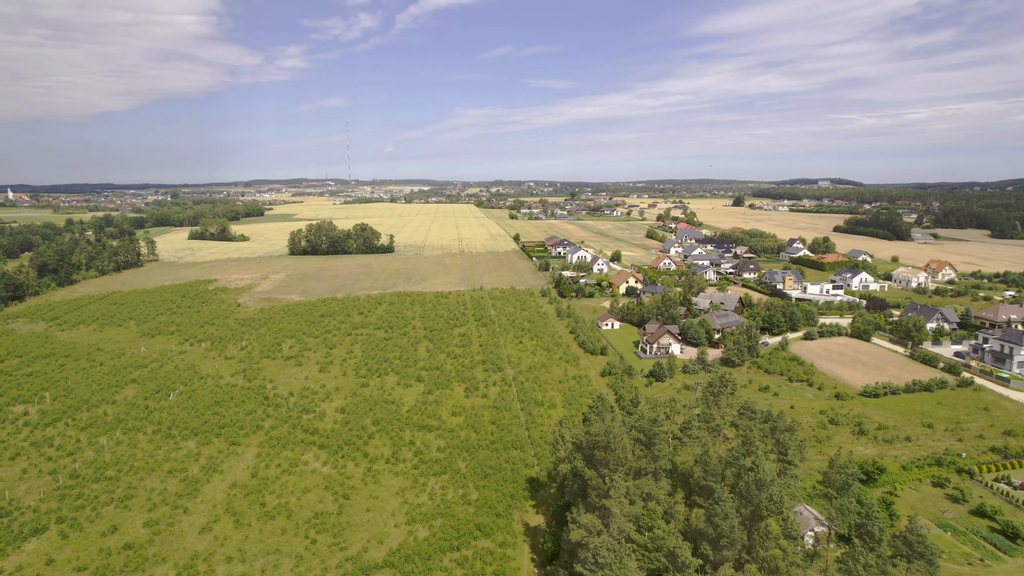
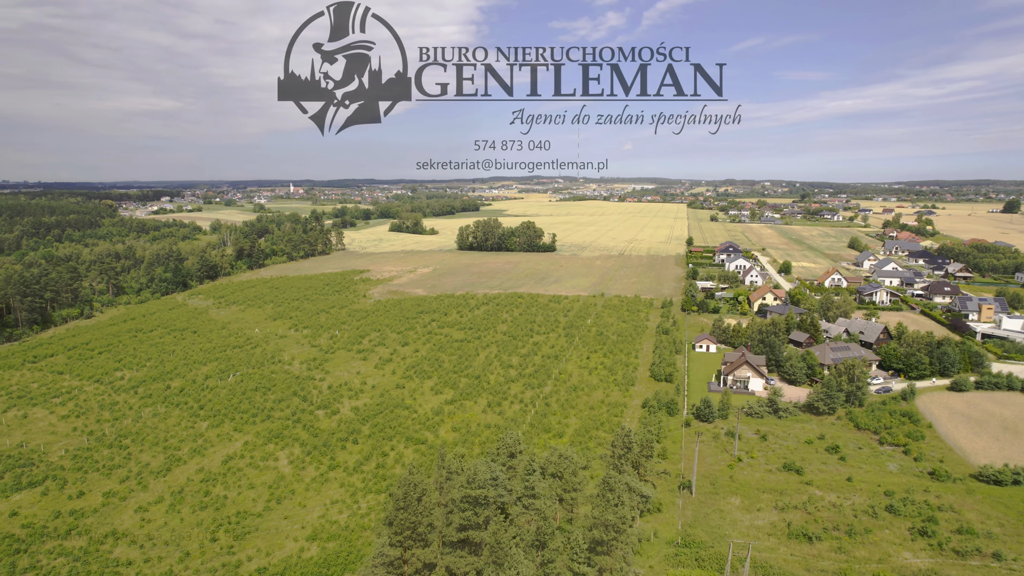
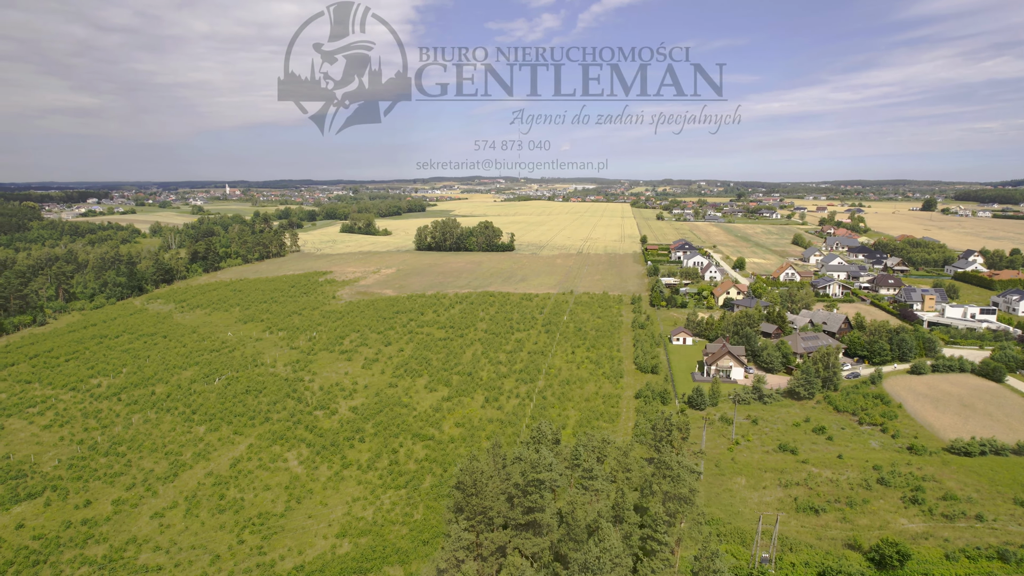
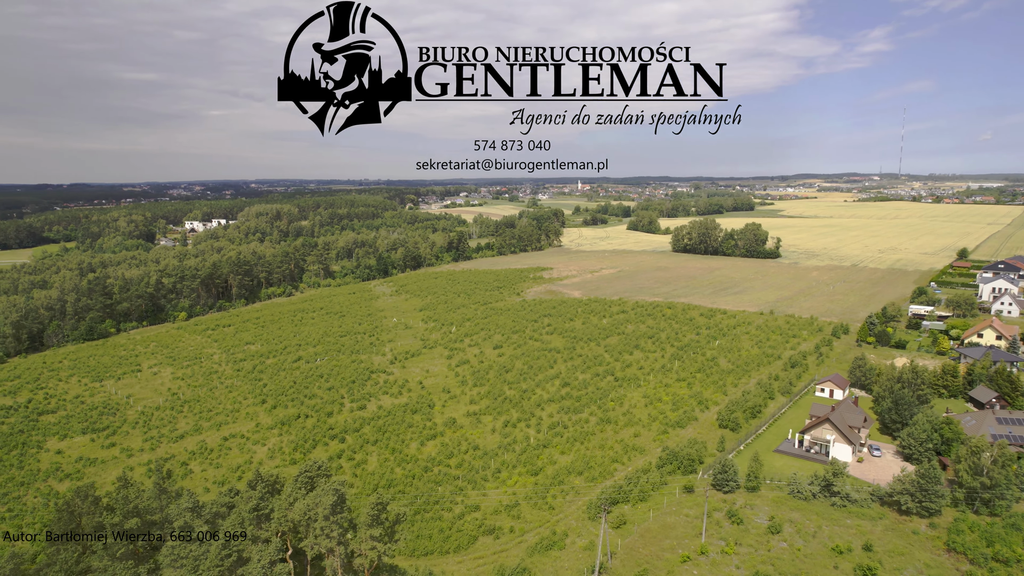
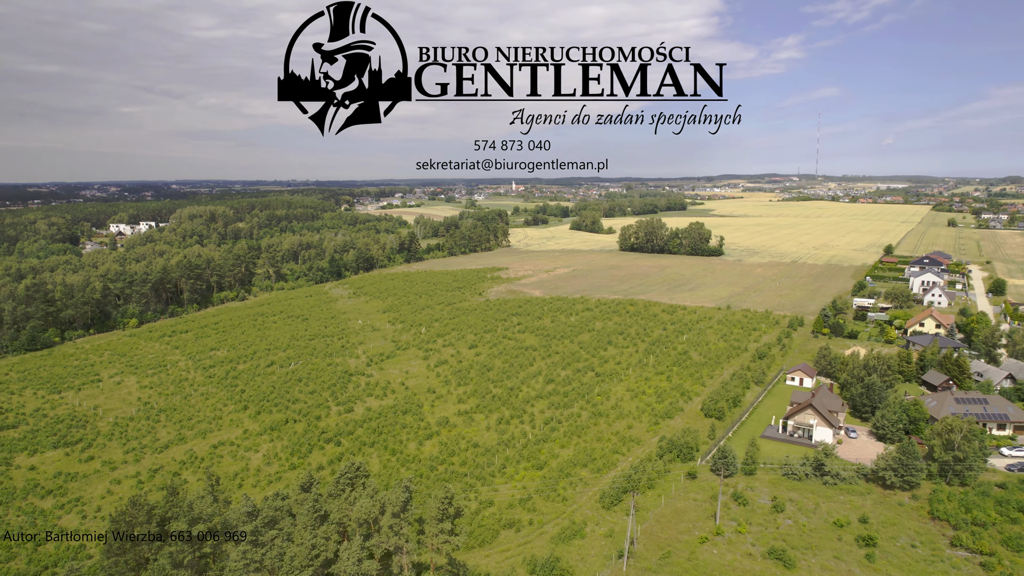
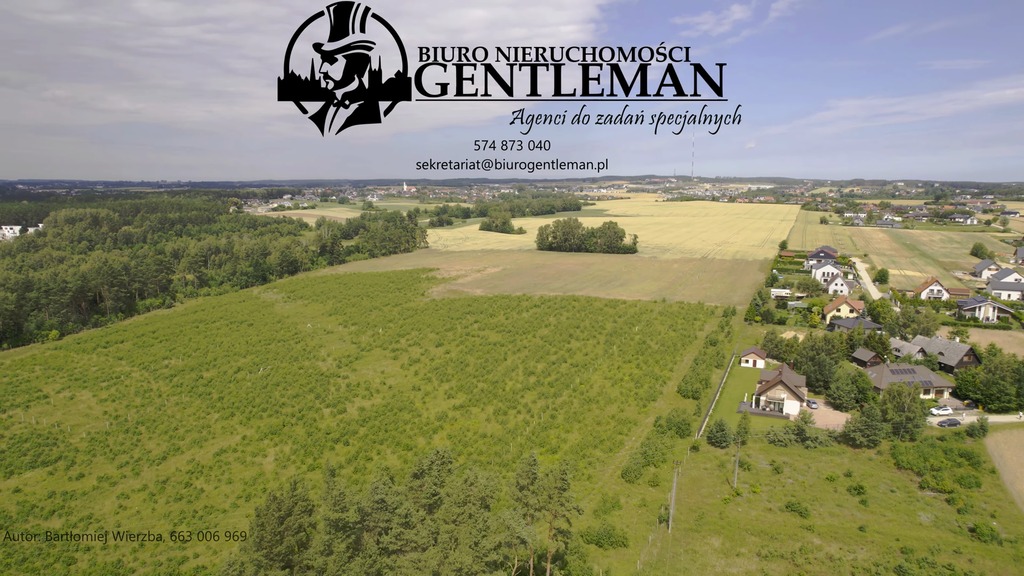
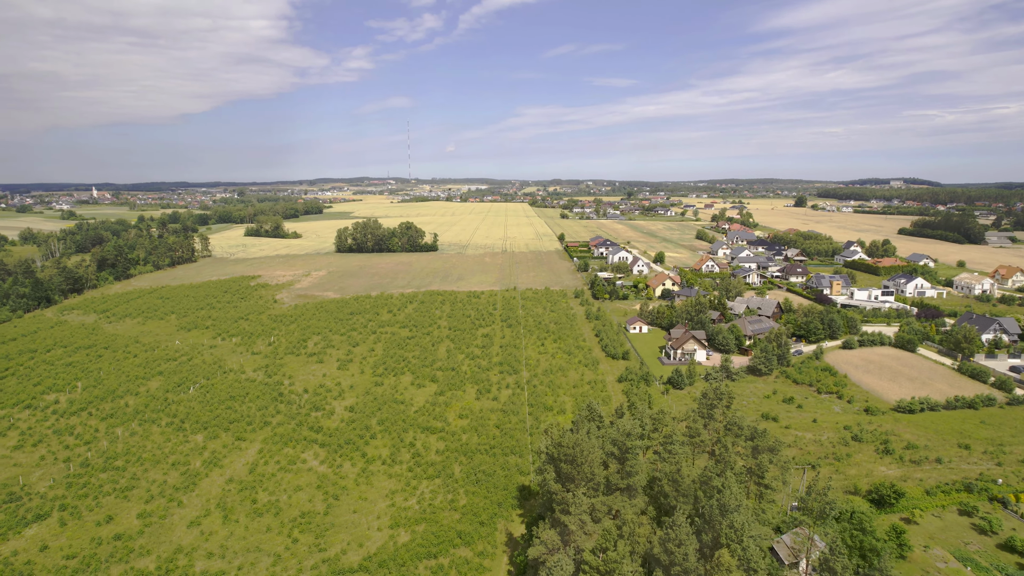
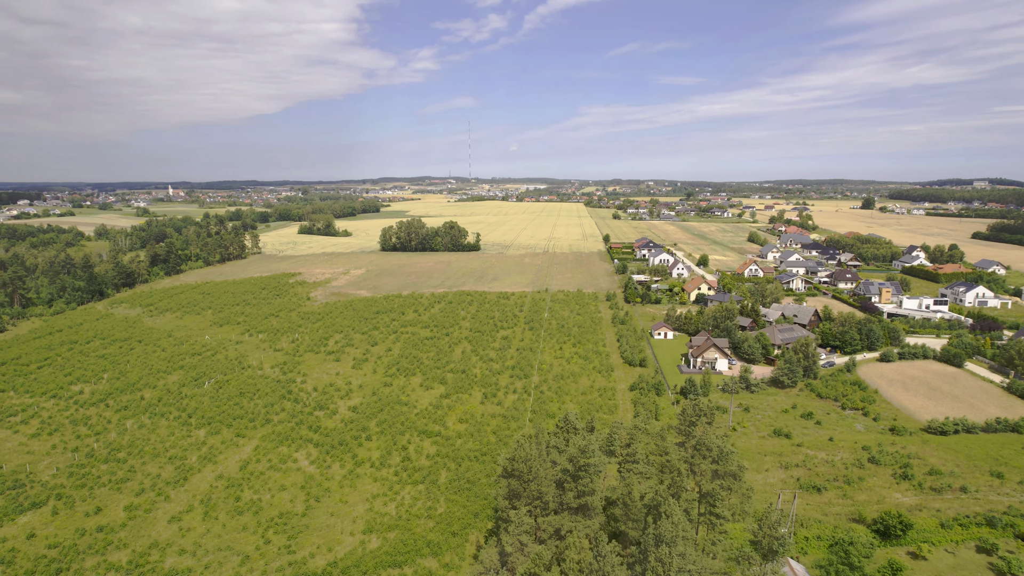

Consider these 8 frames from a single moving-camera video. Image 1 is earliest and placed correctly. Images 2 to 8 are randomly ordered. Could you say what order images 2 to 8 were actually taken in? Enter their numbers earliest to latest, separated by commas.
7, 8, 3, 2, 6, 5, 4
